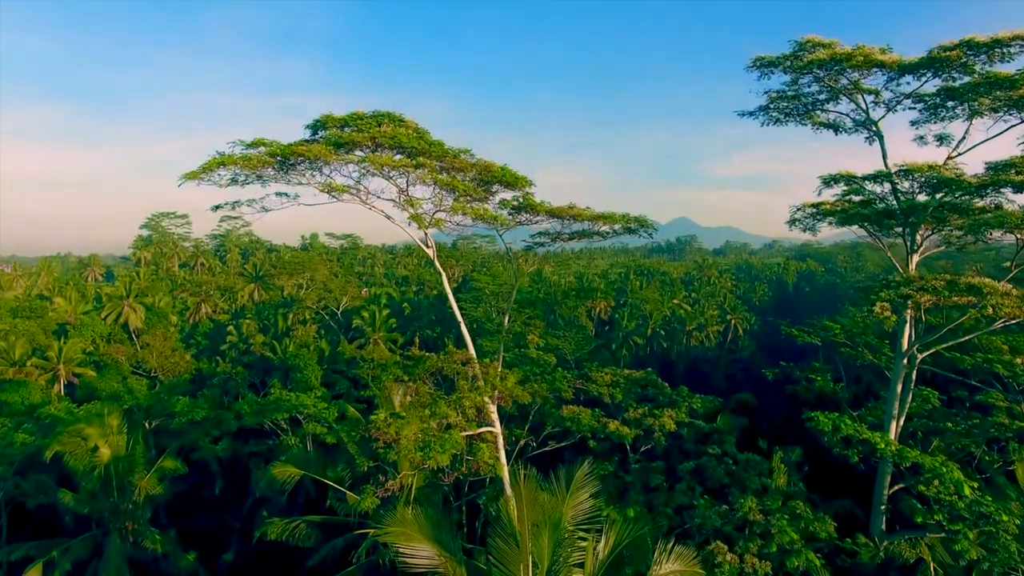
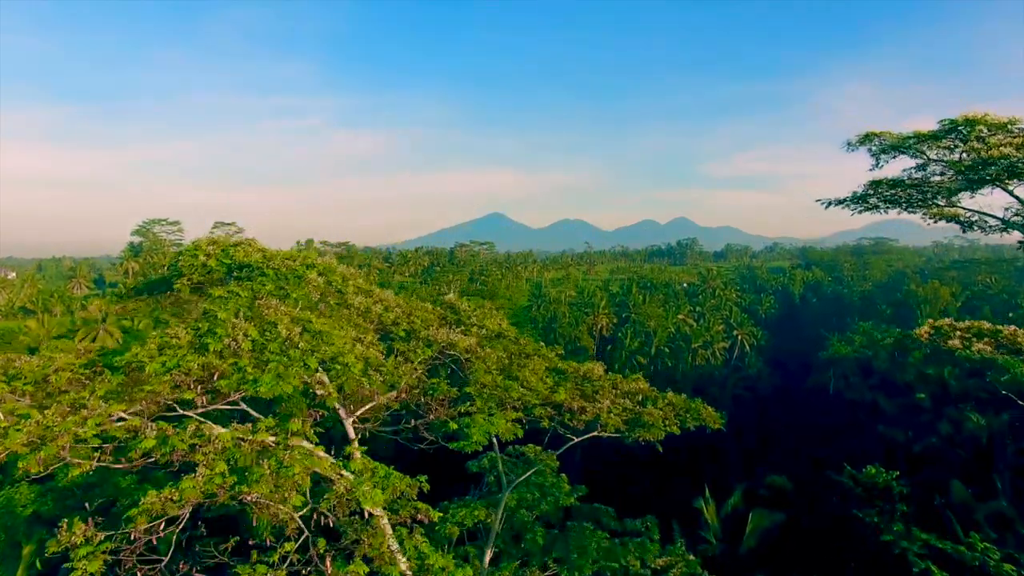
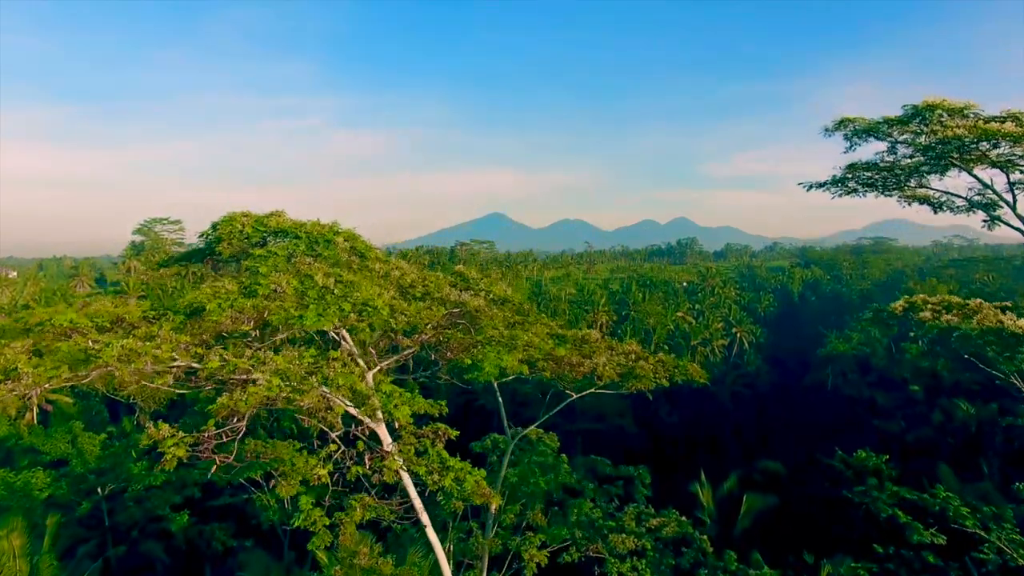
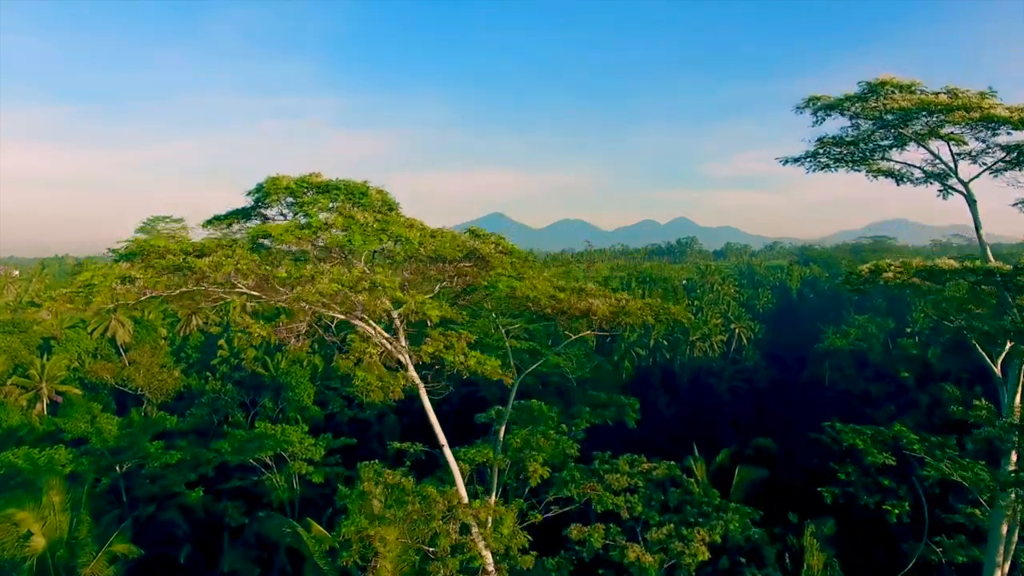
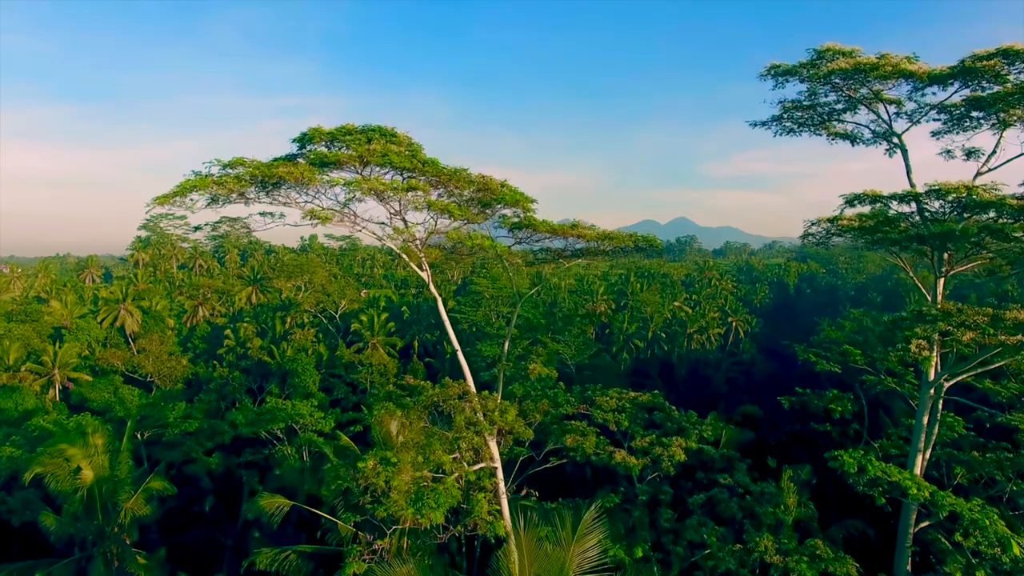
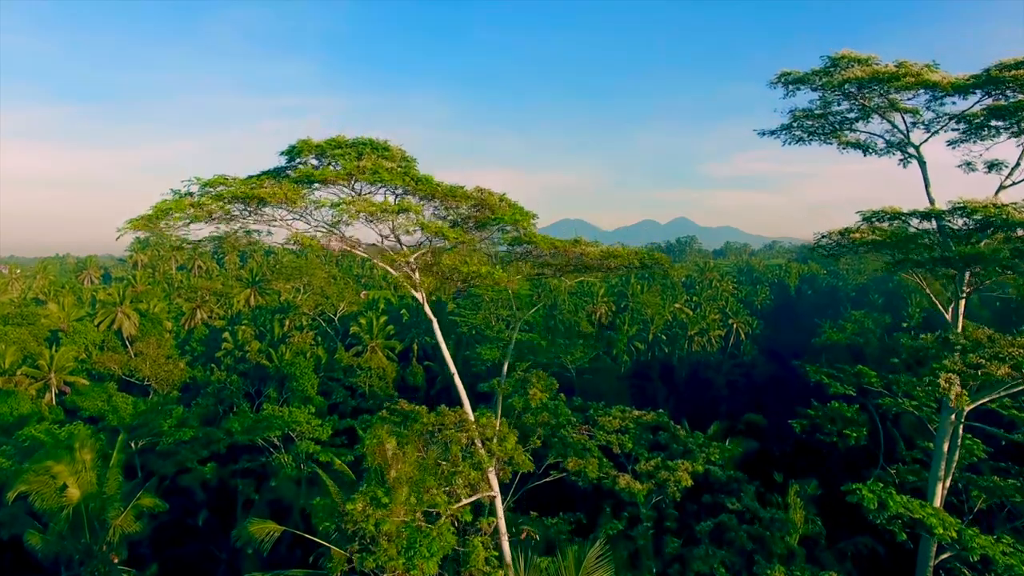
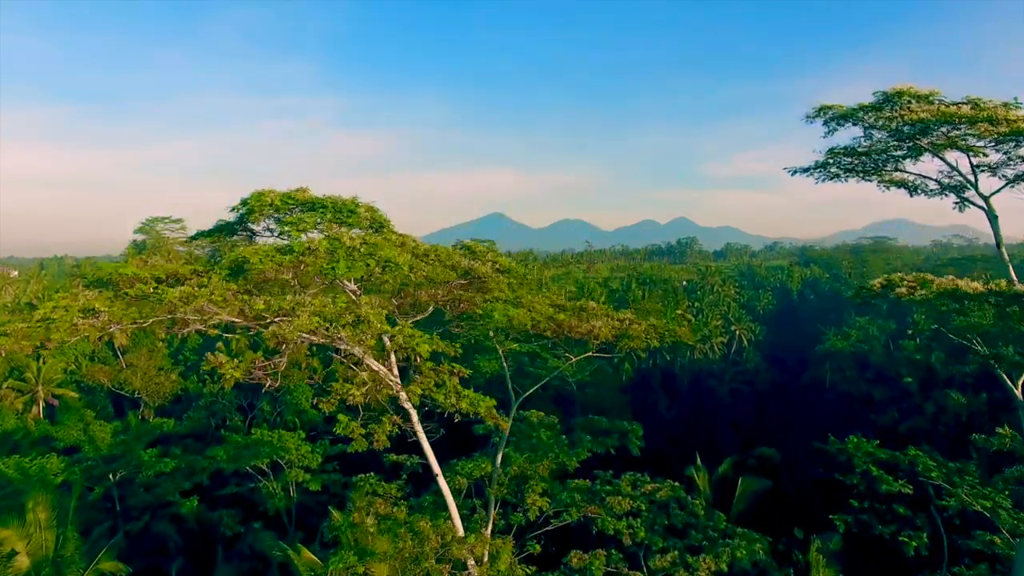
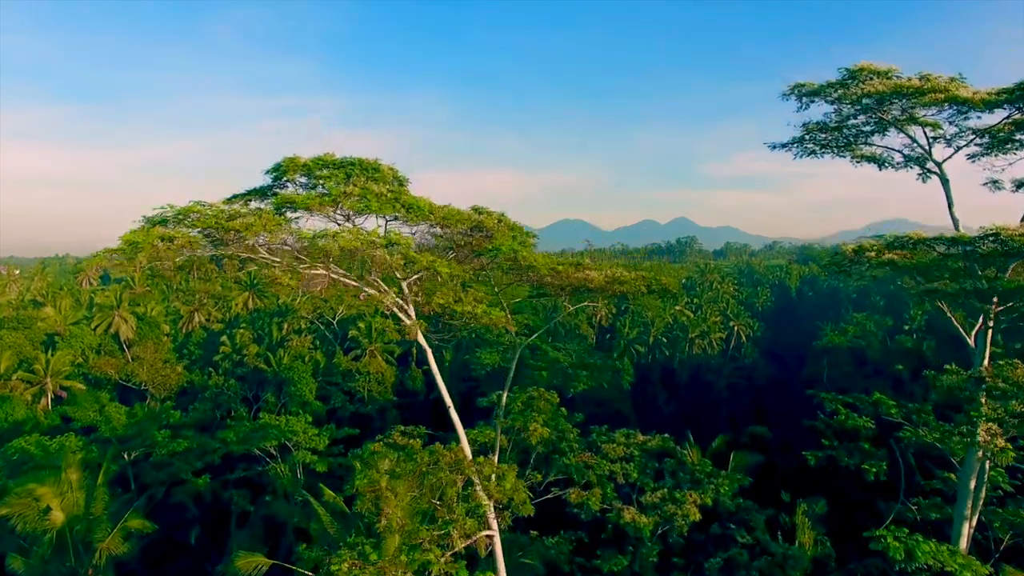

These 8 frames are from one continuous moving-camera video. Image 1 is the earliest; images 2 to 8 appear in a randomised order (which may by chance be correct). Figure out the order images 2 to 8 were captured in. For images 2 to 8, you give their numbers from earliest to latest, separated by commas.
5, 6, 8, 4, 7, 3, 2
